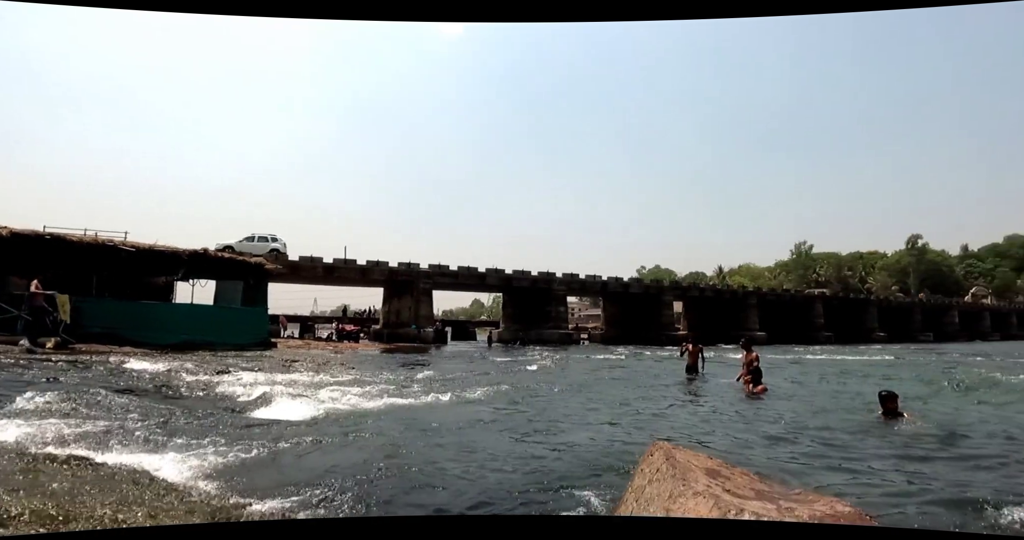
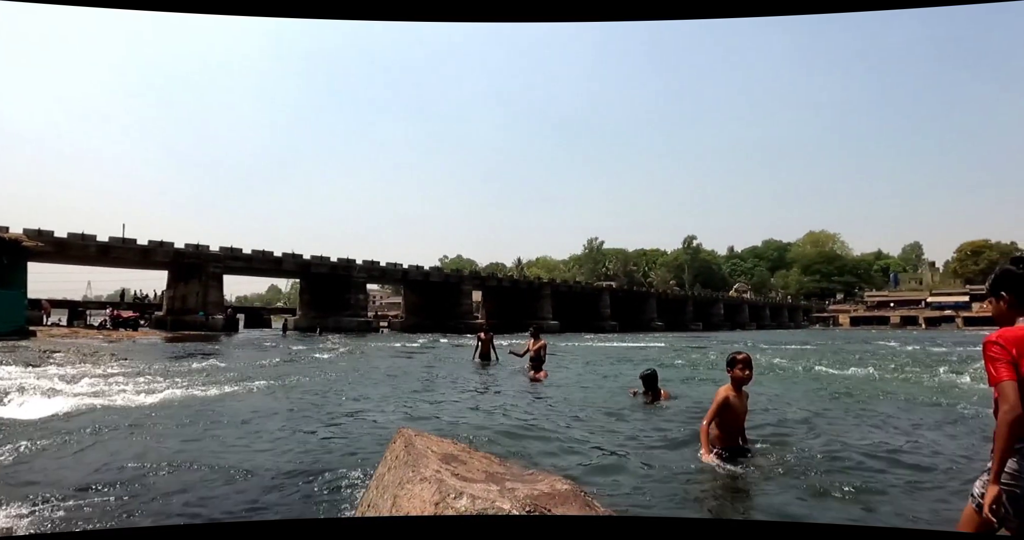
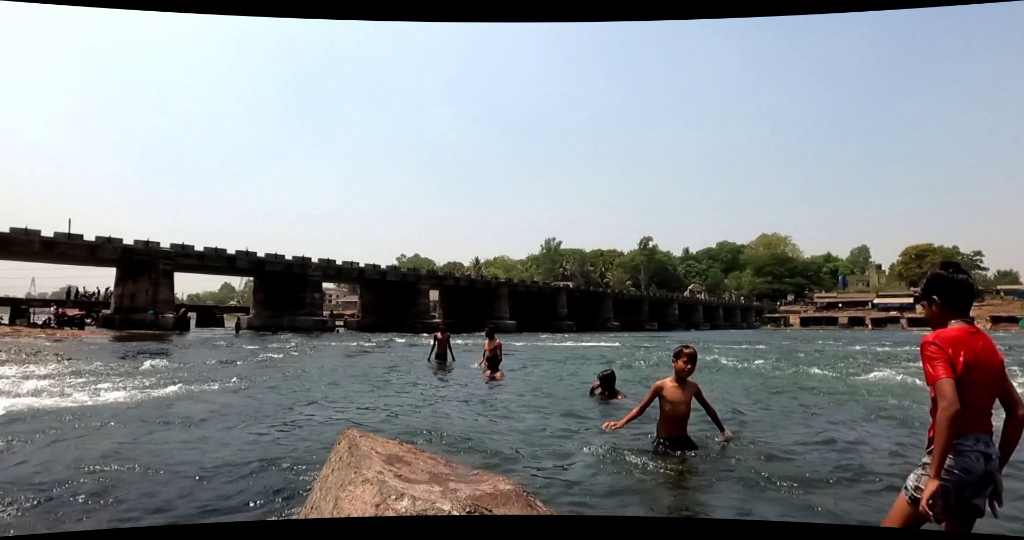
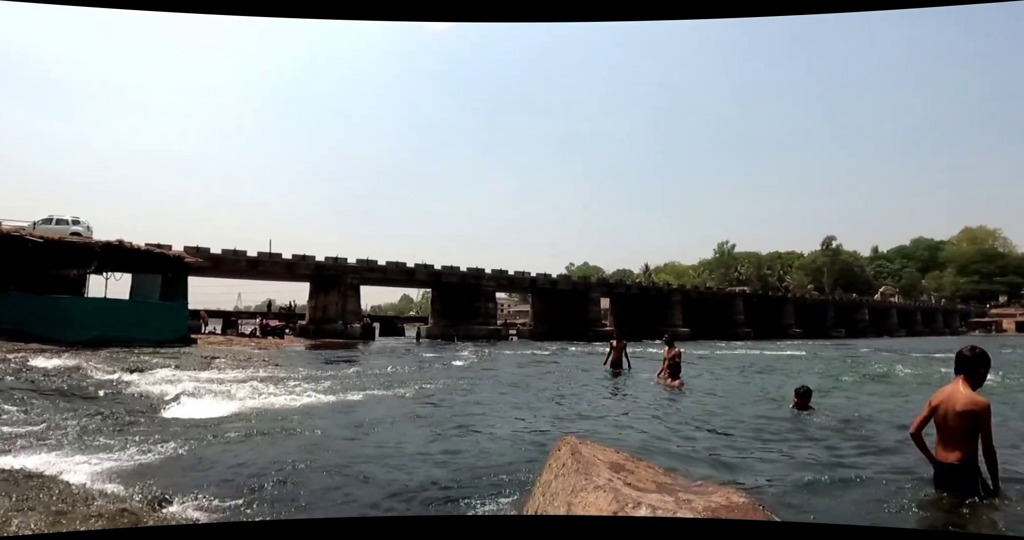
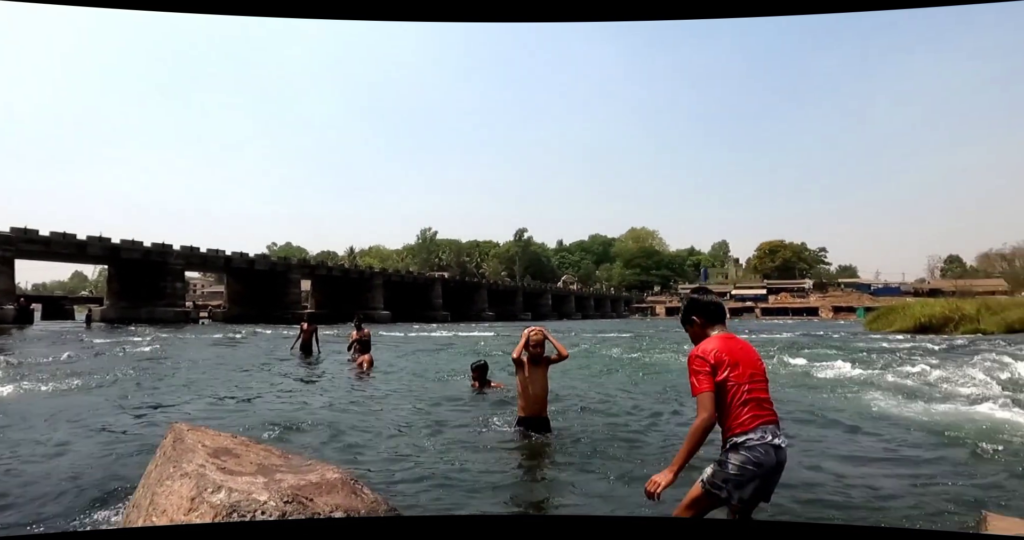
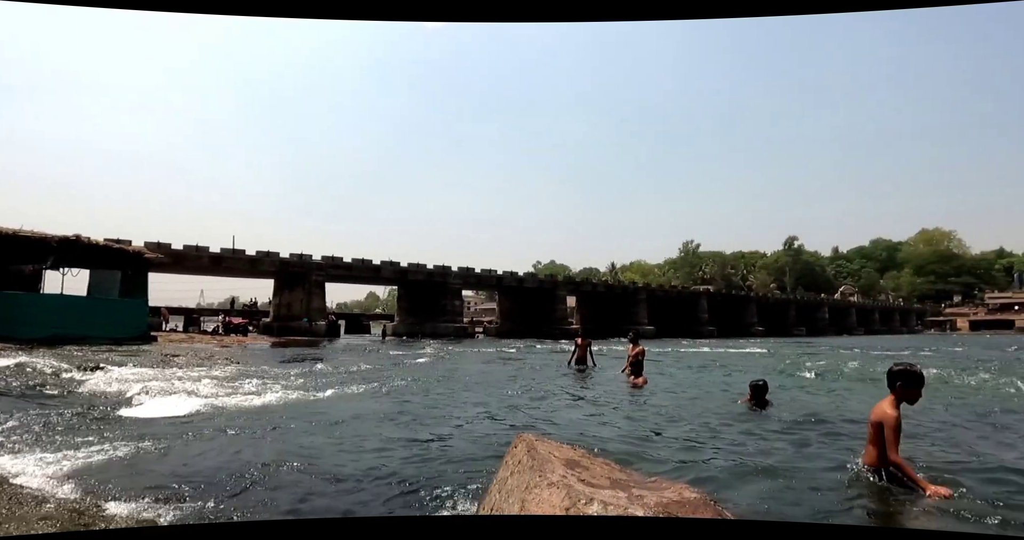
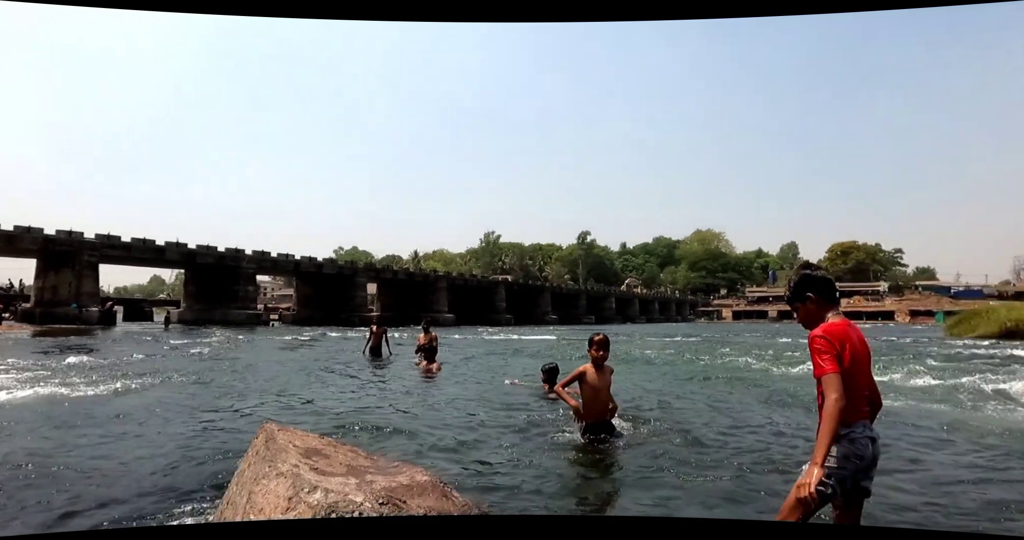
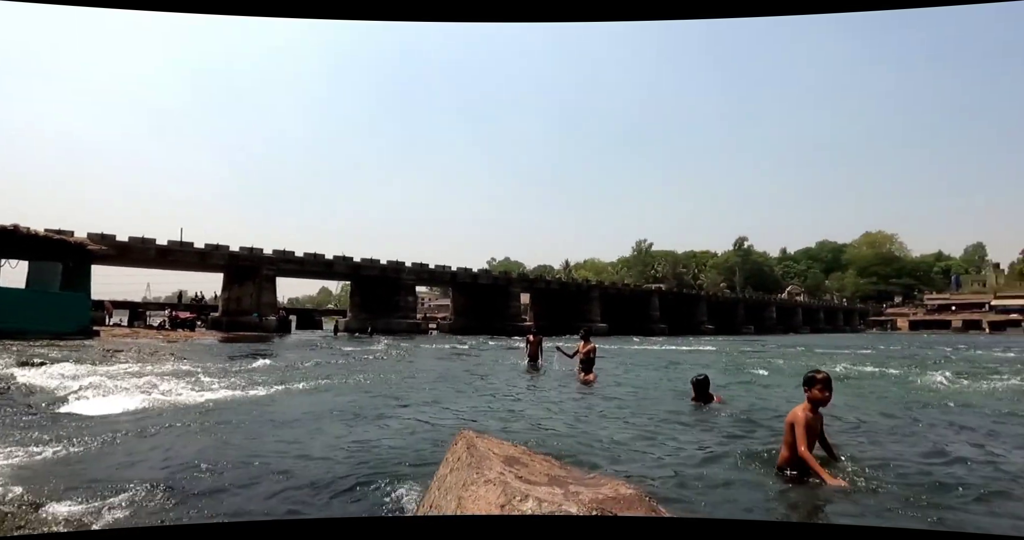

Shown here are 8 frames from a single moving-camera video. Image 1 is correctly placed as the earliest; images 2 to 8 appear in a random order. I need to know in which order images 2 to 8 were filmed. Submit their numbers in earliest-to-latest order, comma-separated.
4, 6, 8, 2, 3, 7, 5
